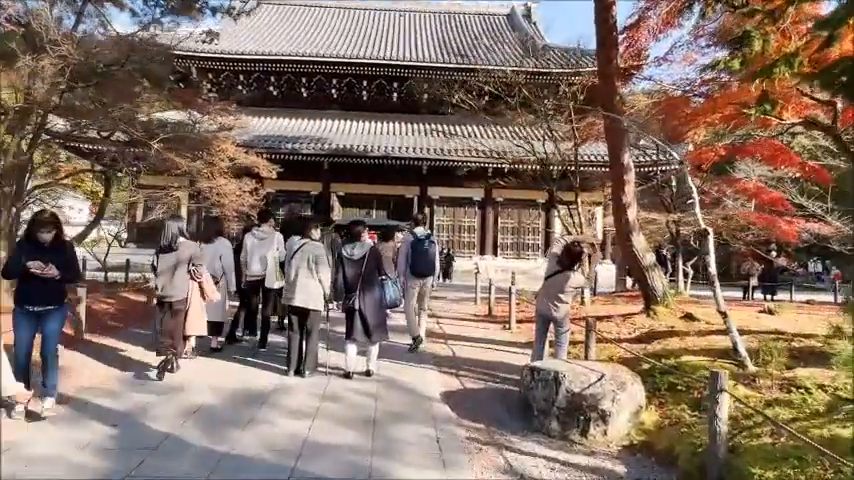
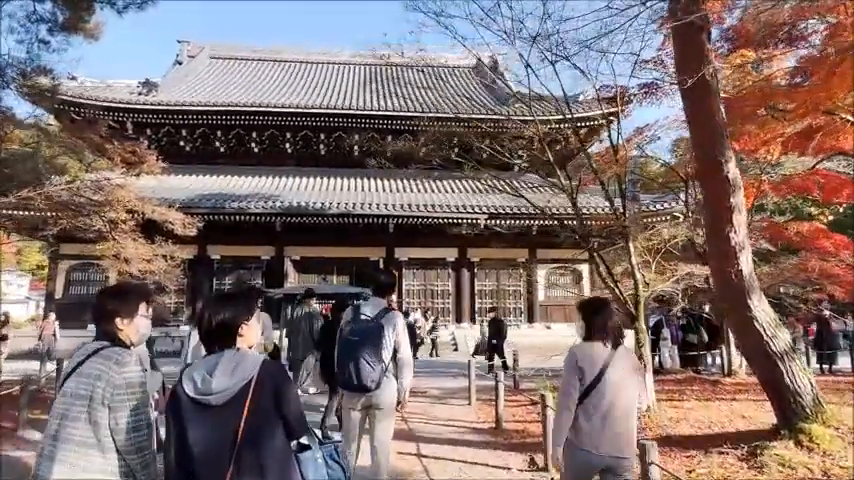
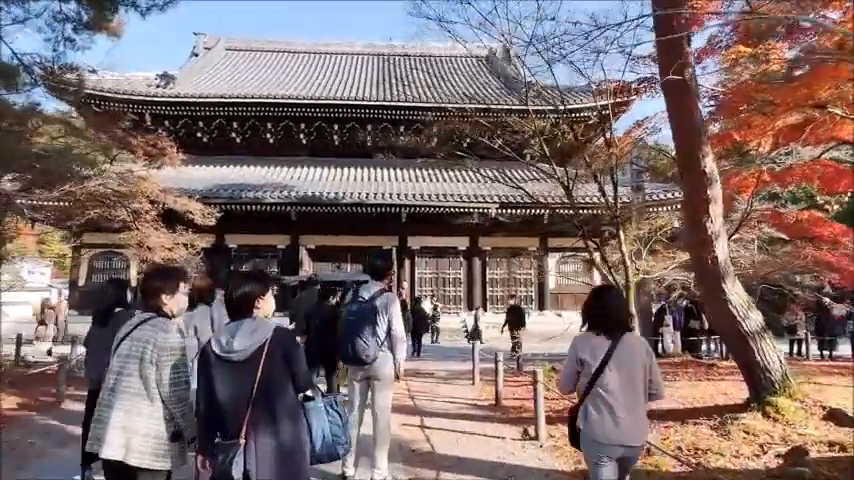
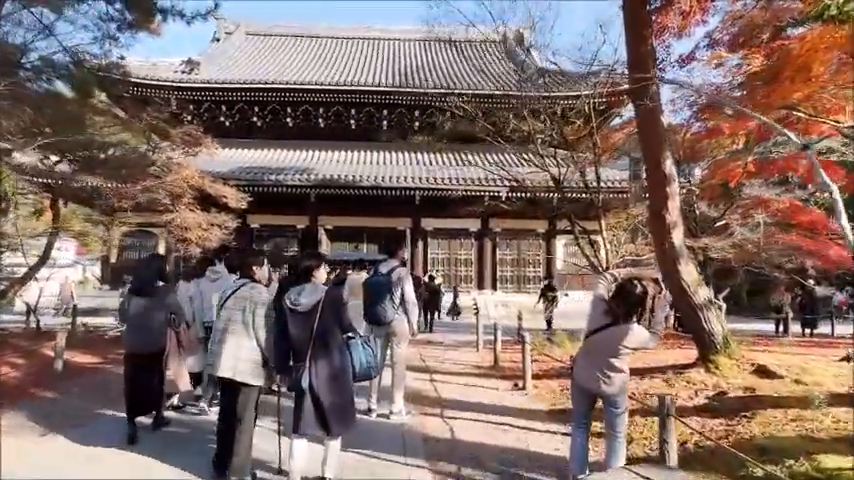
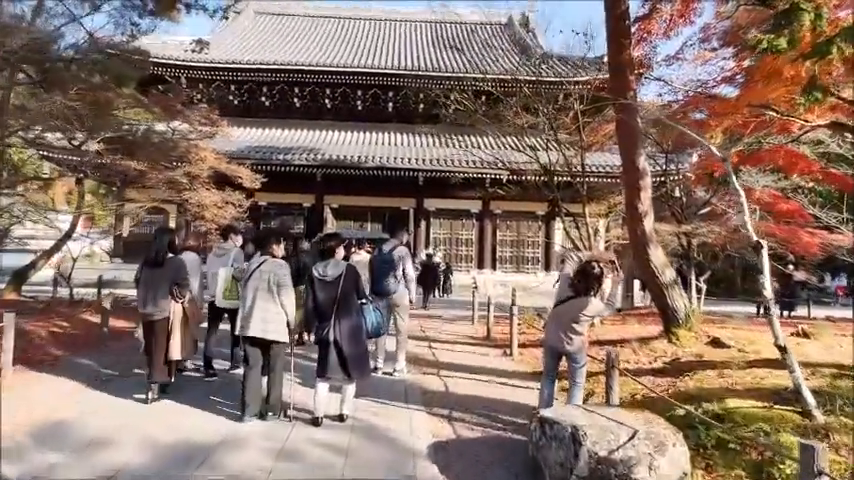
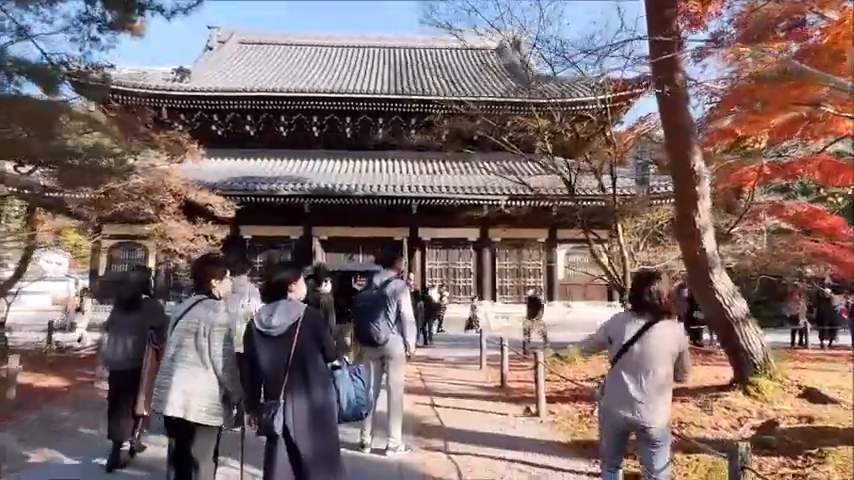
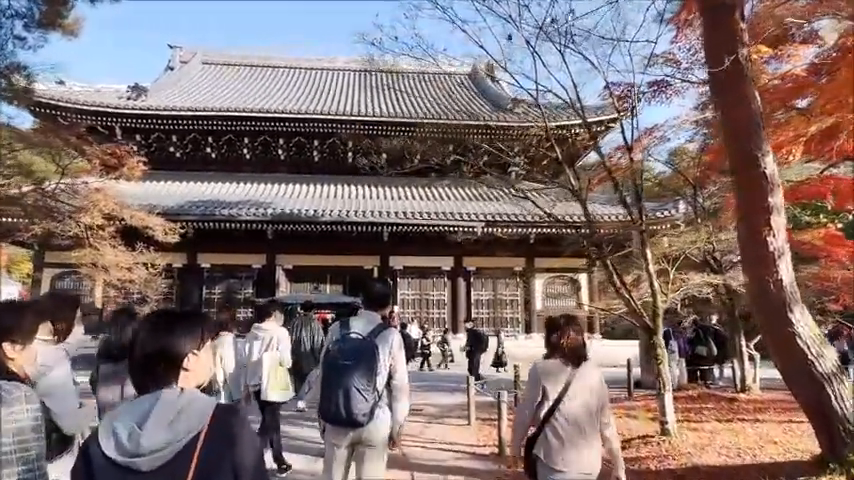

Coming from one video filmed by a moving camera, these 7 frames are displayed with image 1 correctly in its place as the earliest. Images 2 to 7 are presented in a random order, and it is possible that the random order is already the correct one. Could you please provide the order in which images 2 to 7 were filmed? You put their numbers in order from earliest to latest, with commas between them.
5, 4, 6, 3, 2, 7
